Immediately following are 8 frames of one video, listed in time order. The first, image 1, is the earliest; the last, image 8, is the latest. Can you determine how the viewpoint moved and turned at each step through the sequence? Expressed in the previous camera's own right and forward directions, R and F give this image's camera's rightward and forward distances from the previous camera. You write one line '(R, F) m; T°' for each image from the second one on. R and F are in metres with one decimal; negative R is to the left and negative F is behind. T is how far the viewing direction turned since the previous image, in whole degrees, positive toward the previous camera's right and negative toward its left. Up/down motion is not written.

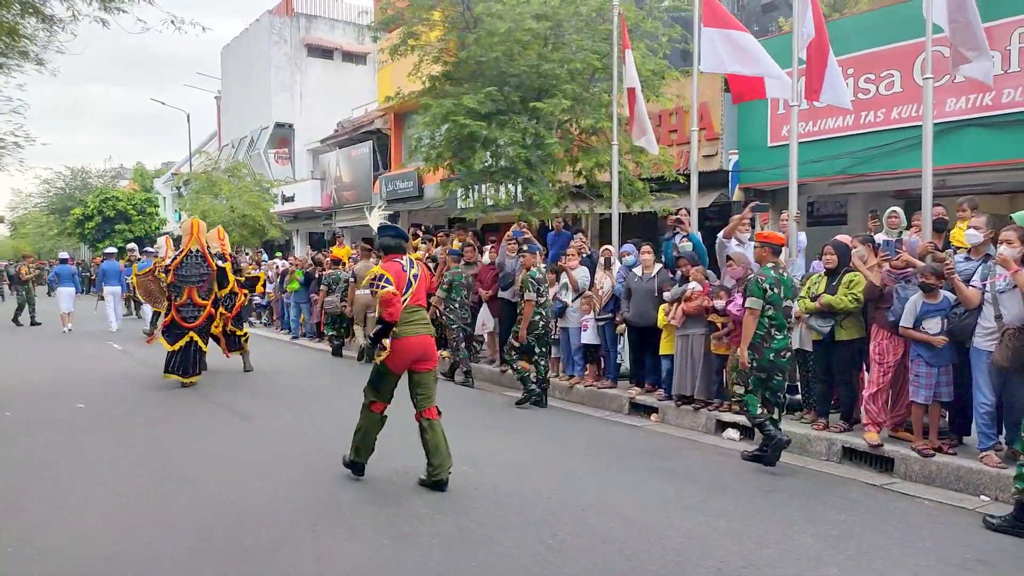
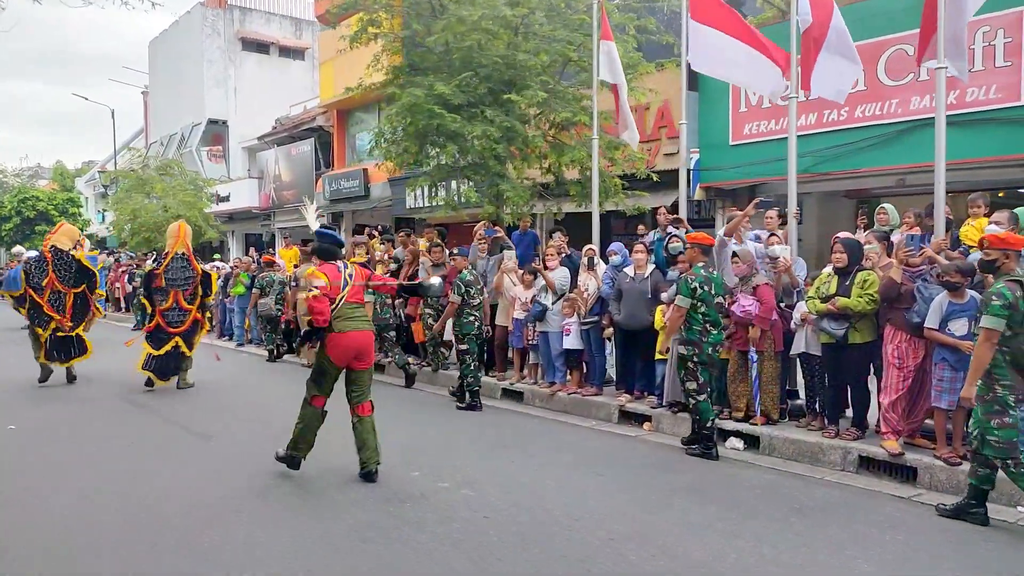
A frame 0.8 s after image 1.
(-0.5, +0.6) m; +5°
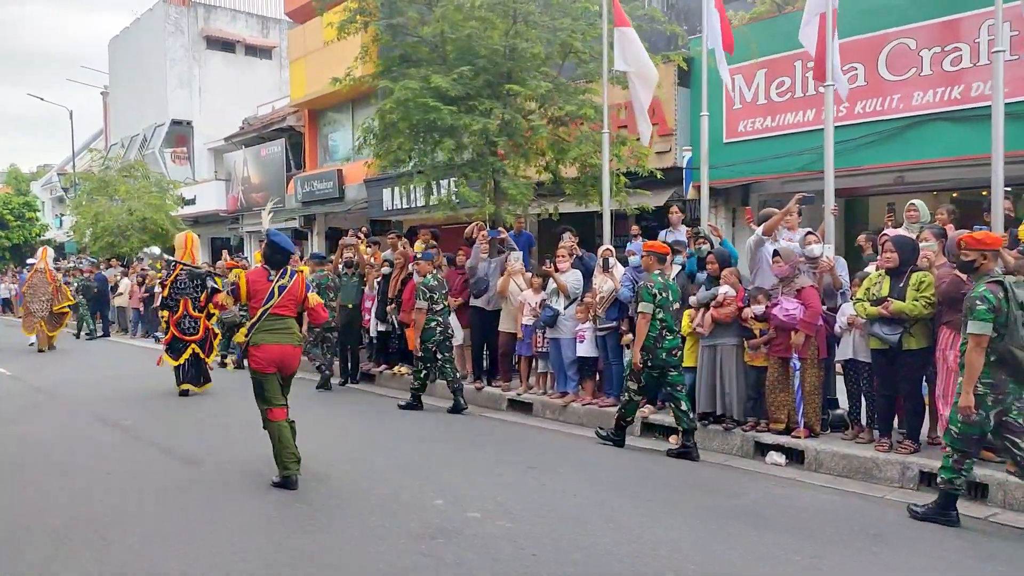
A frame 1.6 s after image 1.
(-0.5, +0.6) m; +2°
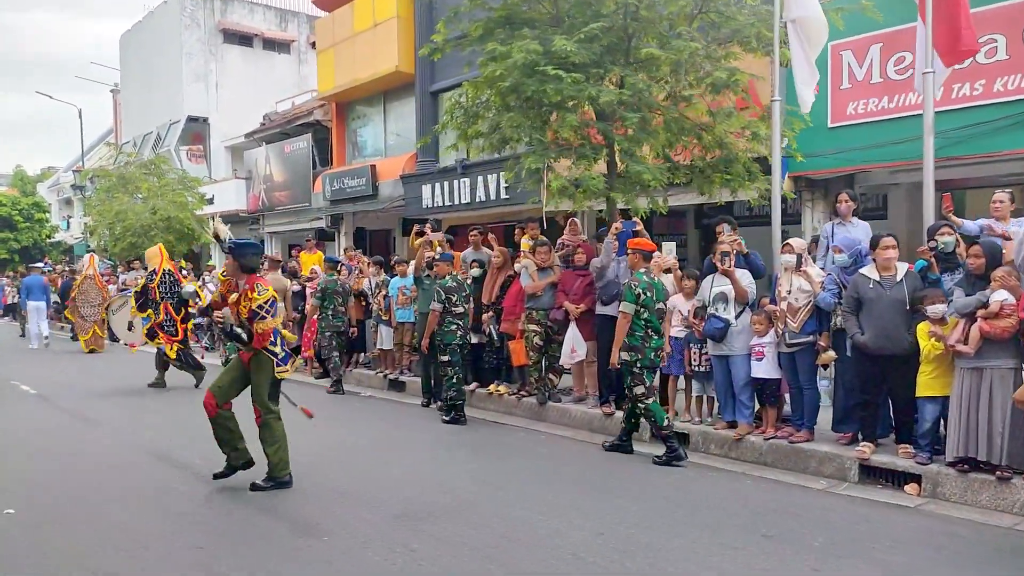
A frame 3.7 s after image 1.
(-1.4, +1.7) m; 0°
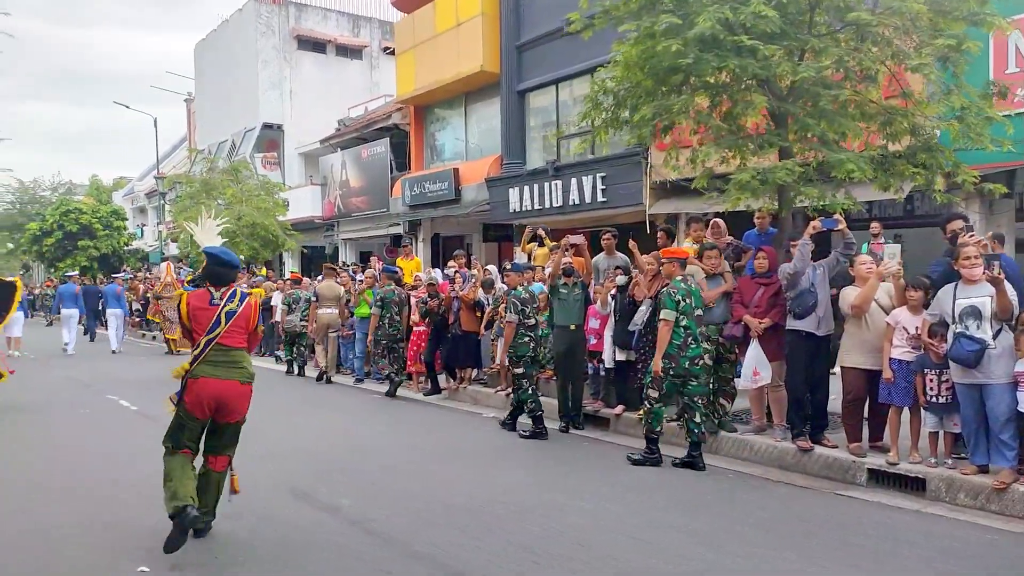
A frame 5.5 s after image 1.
(-1.1, +1.1) m; -4°
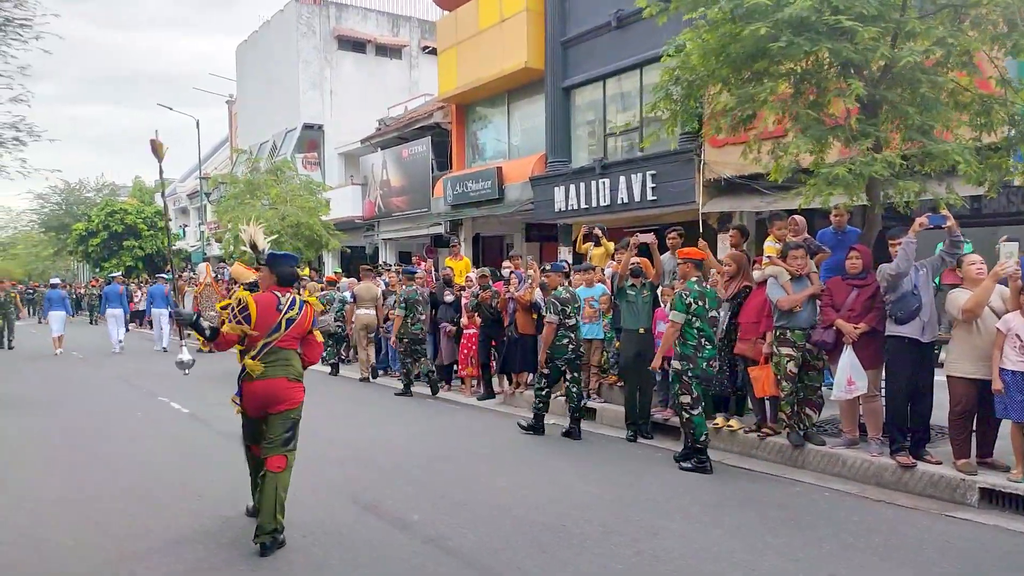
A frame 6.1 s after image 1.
(-0.3, +0.4) m; -2°
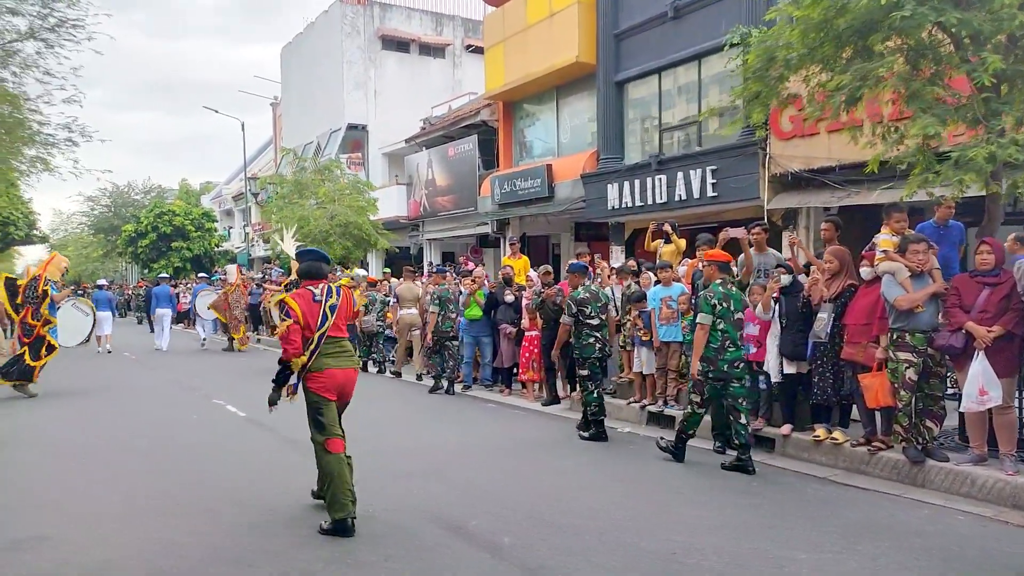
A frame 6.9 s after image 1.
(-0.4, +0.5) m; -3°
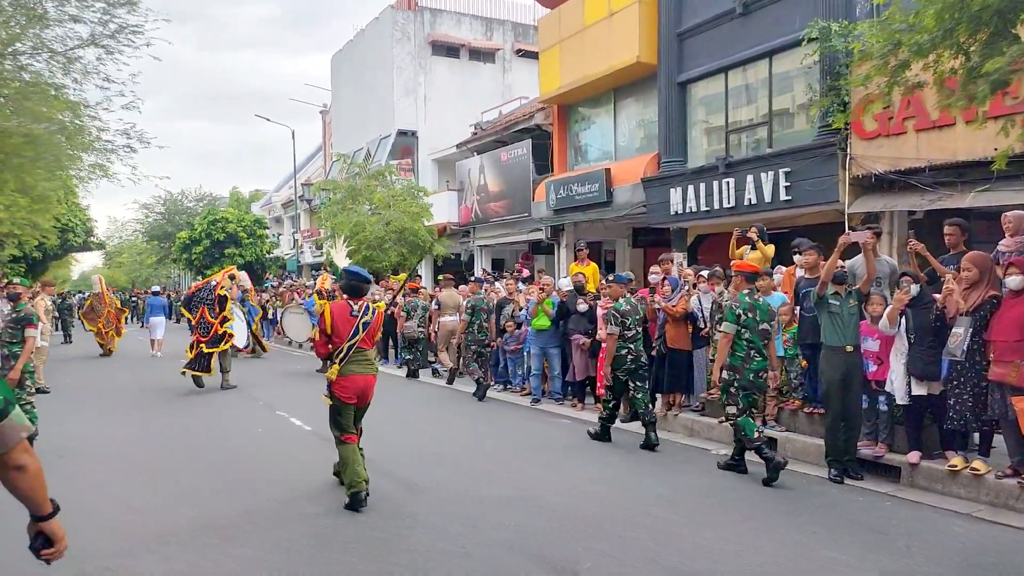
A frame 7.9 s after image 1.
(-0.5, +0.6) m; -3°
